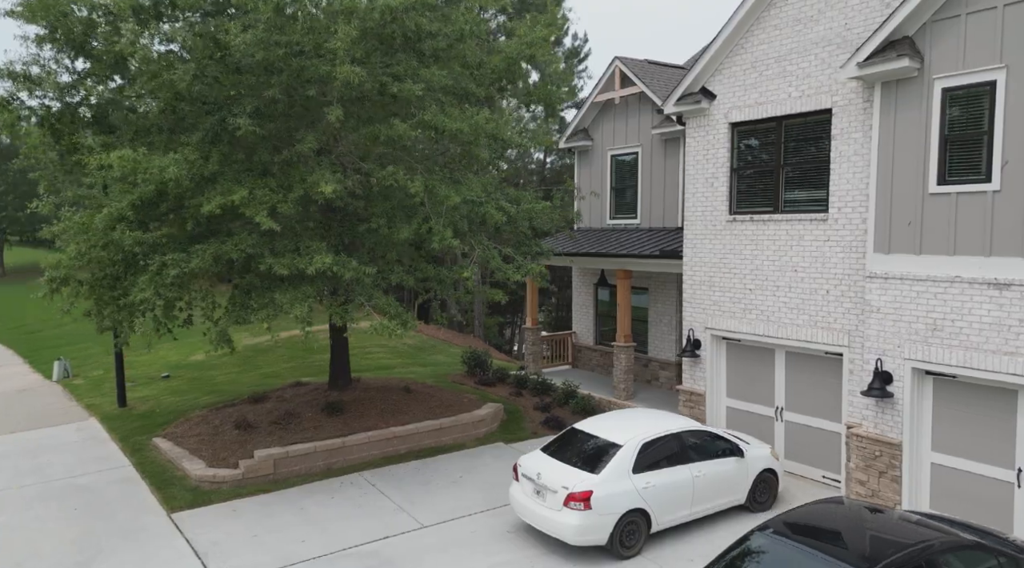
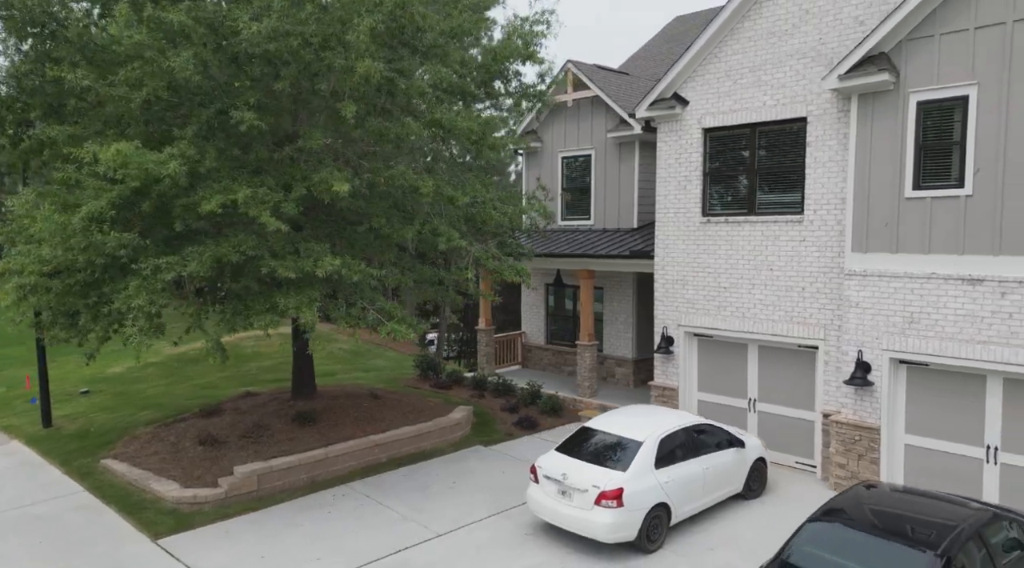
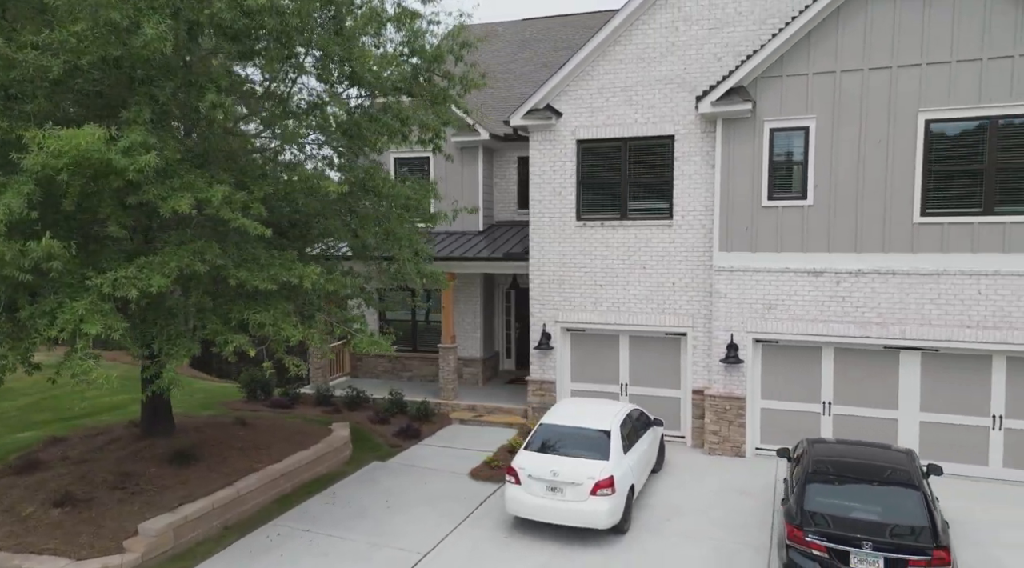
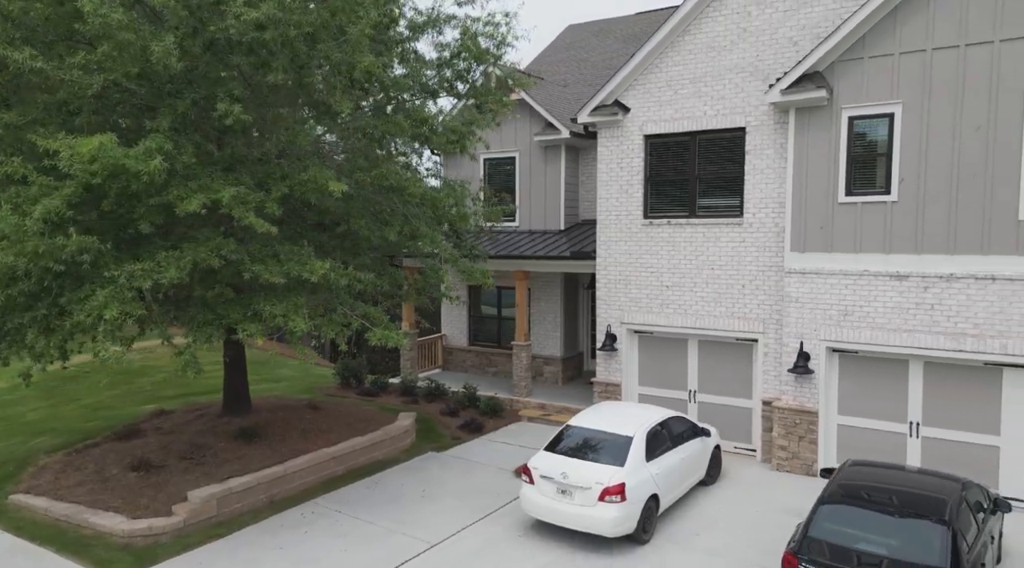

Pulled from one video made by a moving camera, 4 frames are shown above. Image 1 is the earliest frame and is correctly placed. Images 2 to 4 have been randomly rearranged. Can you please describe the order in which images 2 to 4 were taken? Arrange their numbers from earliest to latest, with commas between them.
2, 4, 3
